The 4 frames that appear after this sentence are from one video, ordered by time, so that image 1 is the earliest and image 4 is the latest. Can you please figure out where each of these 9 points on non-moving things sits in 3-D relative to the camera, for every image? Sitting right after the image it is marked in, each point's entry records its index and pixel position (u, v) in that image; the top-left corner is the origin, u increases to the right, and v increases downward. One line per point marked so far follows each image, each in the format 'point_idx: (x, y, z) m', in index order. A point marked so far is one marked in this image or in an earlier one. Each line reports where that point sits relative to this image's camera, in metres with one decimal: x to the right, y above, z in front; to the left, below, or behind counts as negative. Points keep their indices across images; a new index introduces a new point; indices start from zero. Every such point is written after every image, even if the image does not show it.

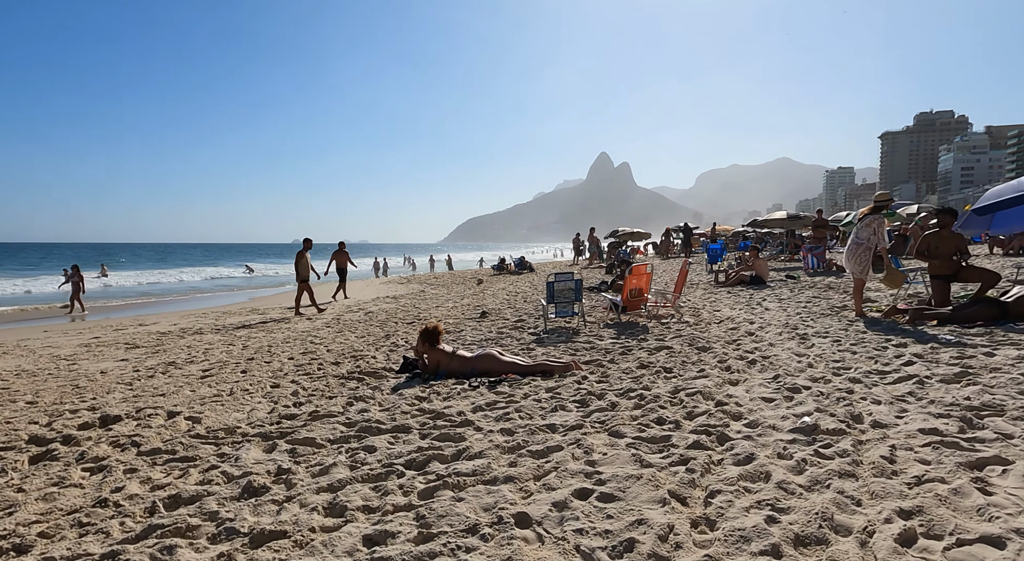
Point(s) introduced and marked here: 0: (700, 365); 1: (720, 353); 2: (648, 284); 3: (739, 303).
0: (+1.7, -0.8, +5.3) m
1: (+2.0, -0.7, +5.8) m
2: (+2.0, -0.1, +8.6) m
3: (+3.7, -0.4, +9.9) m
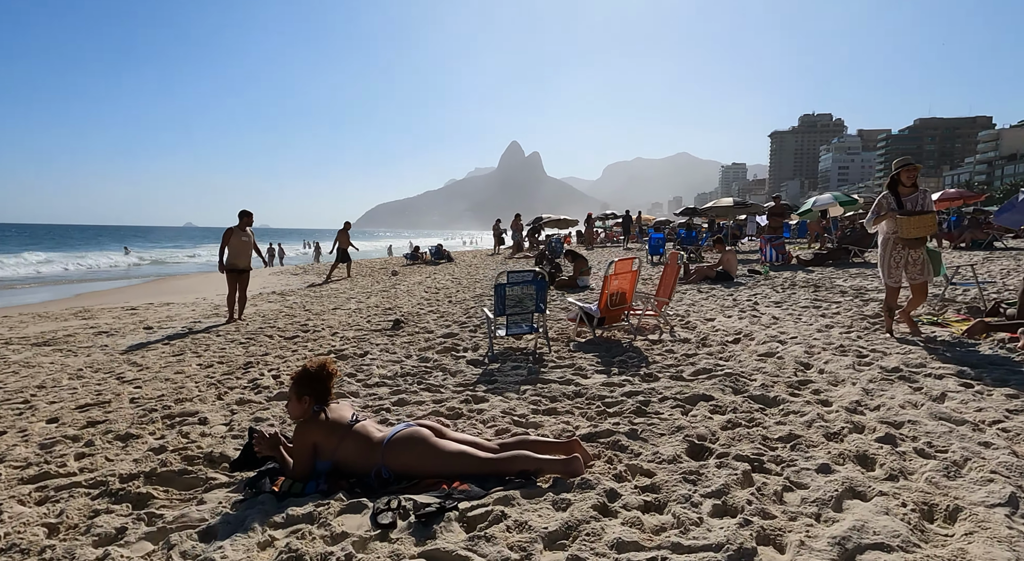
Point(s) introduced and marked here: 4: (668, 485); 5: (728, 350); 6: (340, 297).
0: (+1.4, -0.8, +2.9) m
1: (+1.7, -0.8, +3.5) m
2: (+1.3, -0.1, +6.2) m
3: (+2.8, -0.4, +7.7) m
4: (+0.7, -0.9, +2.6) m
5: (+1.9, -0.6, +5.4) m
6: (-3.3, -0.3, +11.4) m
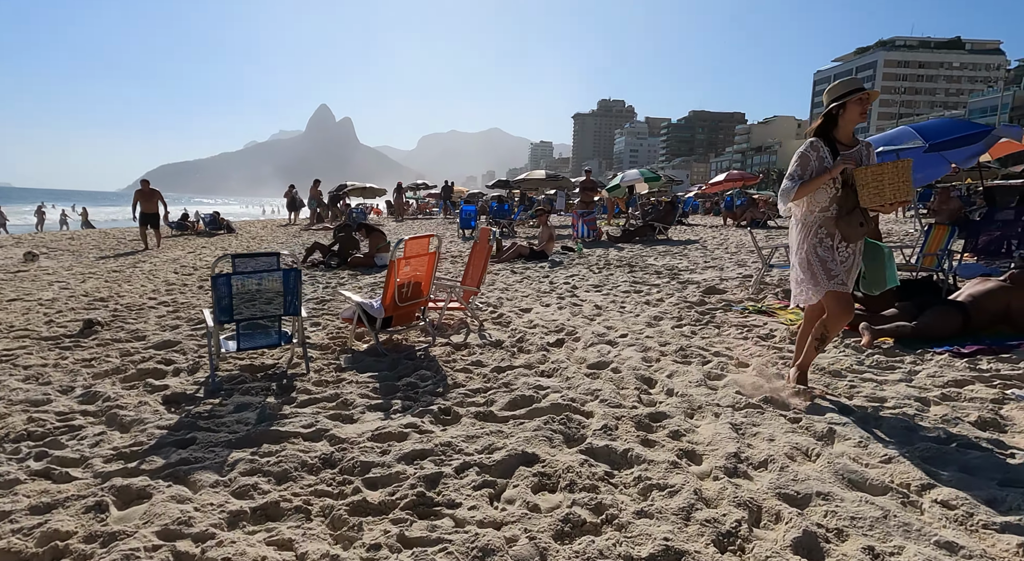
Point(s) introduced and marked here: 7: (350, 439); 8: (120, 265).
0: (+0.5, -0.9, +1.6) m
1: (+0.6, -0.8, +2.3) m
2: (-0.6, 0.0, +4.7) m
3: (+0.4, -0.2, +6.6) m
4: (-0.1, -0.9, +1.1) m
5: (+0.3, -0.5, +4.1) m
6: (-6.5, 0.0, +8.3) m
7: (-0.8, -0.7, +2.8) m
8: (-6.7, +0.3, +10.2) m
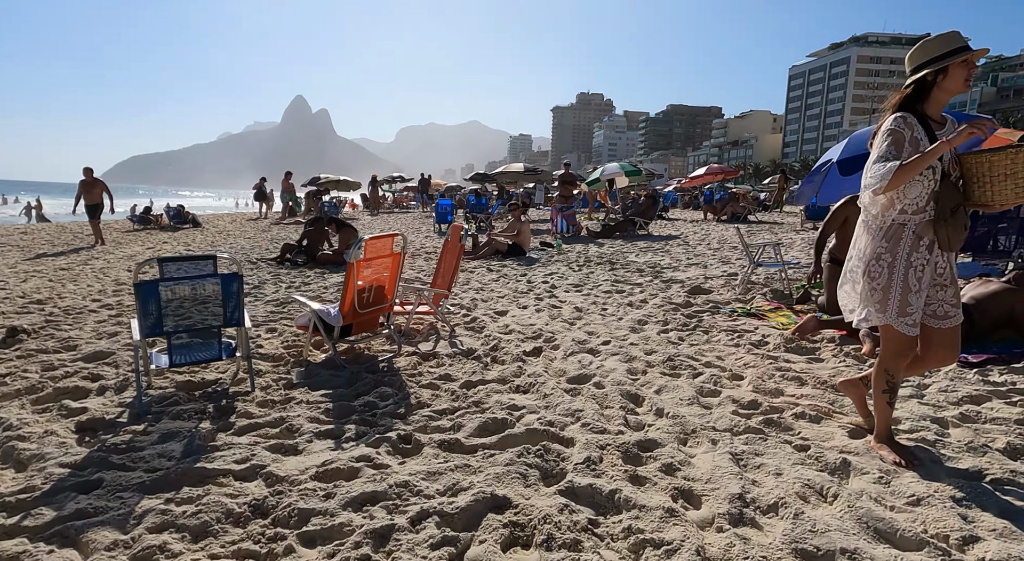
0: (+0.4, -0.9, +1.2) m
1: (+0.5, -0.8, +1.9) m
2: (-0.8, 0.0, +4.3) m
3: (+0.1, -0.2, +6.2) m
4: (-0.2, -1.0, +0.7) m
5: (+0.1, -0.6, +3.7) m
6: (-6.9, 0.0, +7.7) m
7: (-0.9, -0.8, +2.4) m
8: (-7.0, +0.3, +9.5) m
